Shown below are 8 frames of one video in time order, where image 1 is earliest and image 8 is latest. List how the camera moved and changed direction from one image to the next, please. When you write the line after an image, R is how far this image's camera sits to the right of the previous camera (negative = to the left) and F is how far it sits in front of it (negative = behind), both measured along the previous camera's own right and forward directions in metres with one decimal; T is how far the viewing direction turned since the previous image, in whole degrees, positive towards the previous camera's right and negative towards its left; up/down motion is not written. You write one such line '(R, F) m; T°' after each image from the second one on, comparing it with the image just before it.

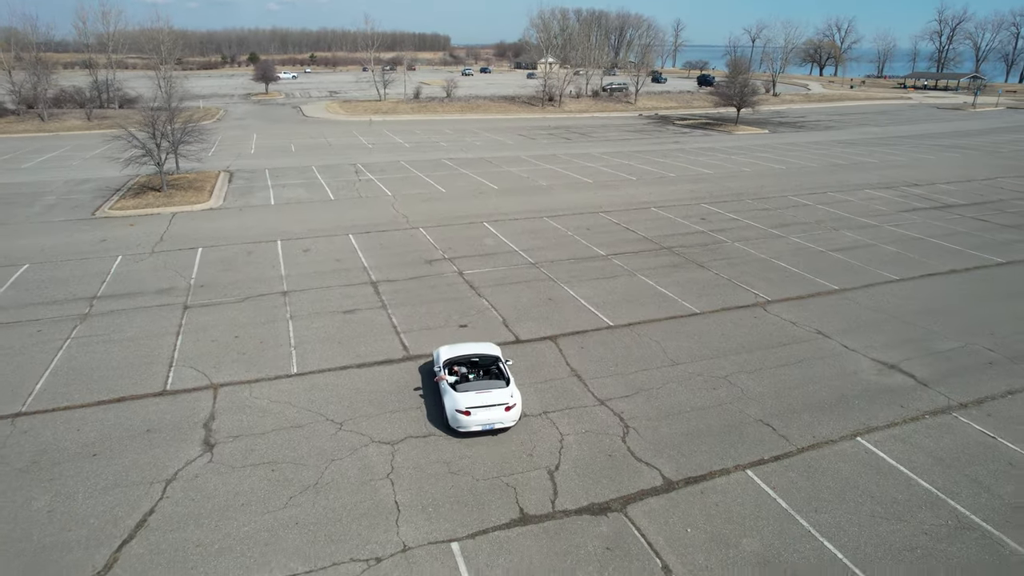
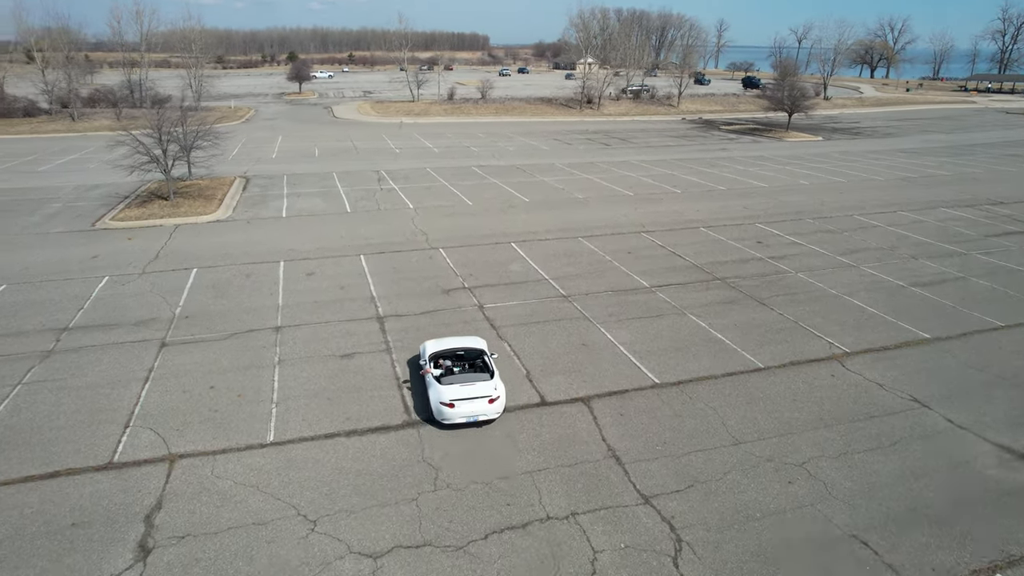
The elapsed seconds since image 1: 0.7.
(+0.1, +2.1) m; -3°
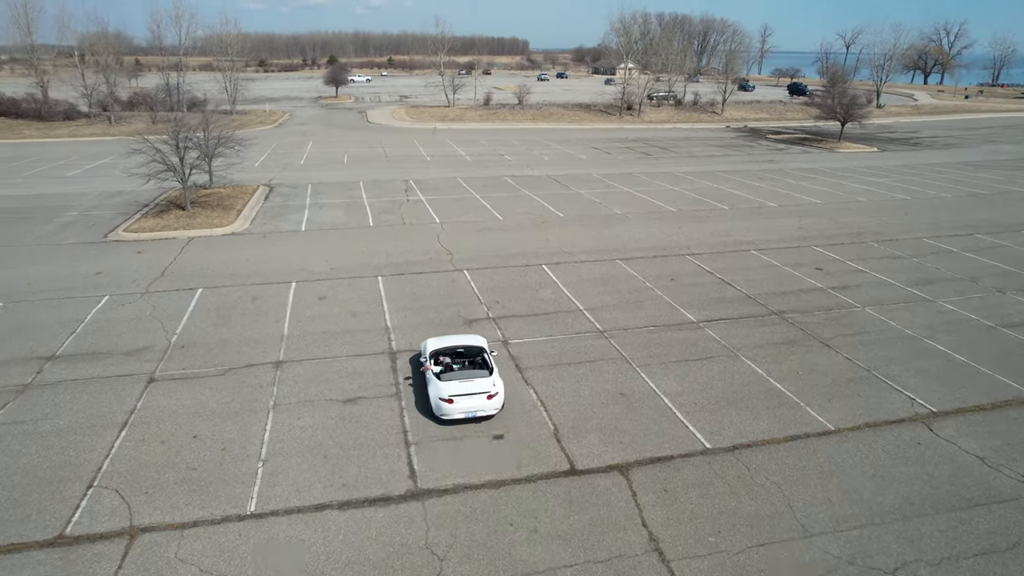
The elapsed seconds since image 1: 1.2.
(+0.1, +1.5) m; -3°
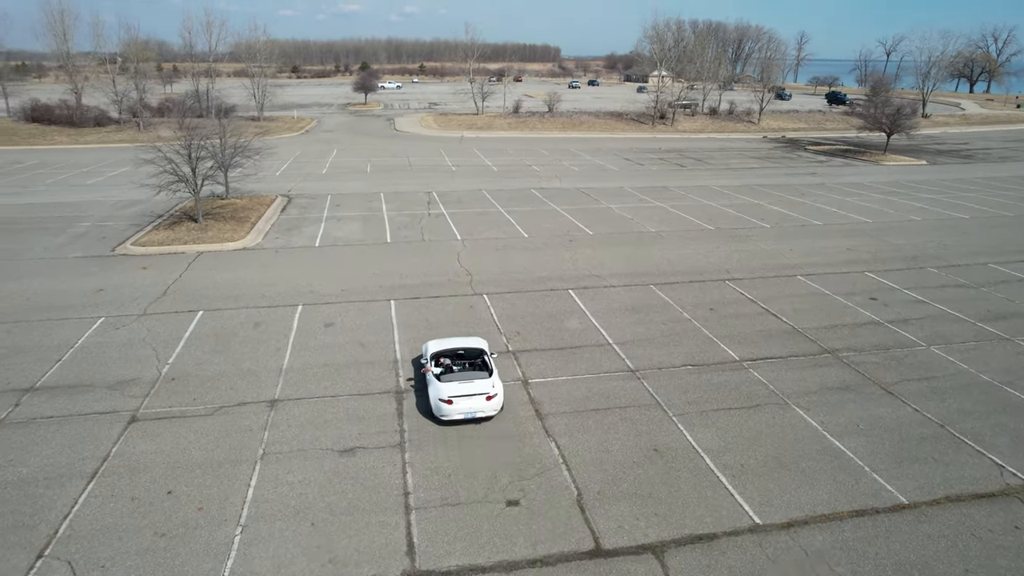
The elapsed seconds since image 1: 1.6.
(+0.1, +1.2) m; -2°
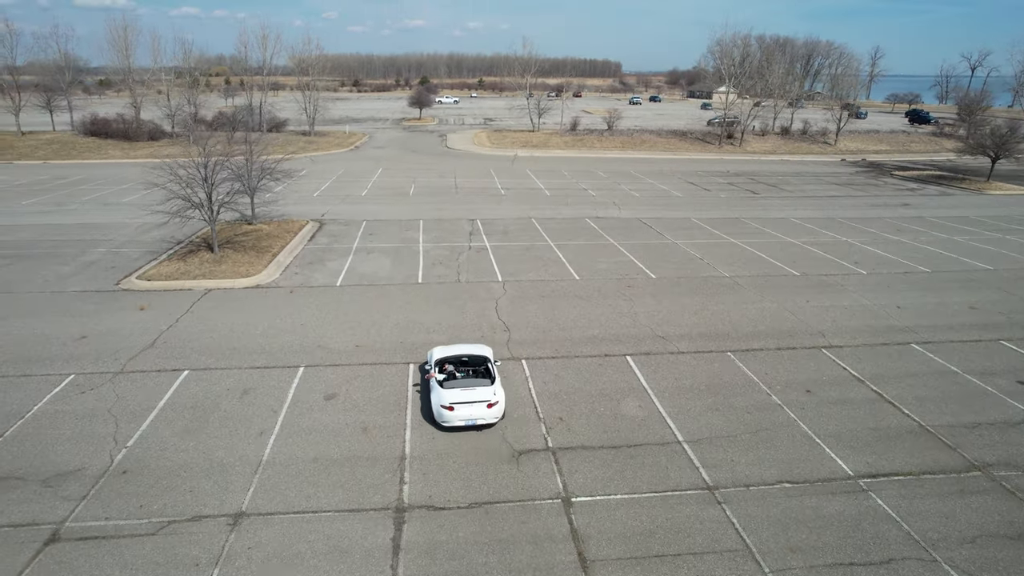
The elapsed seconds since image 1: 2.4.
(+0.1, +2.5) m; -5°
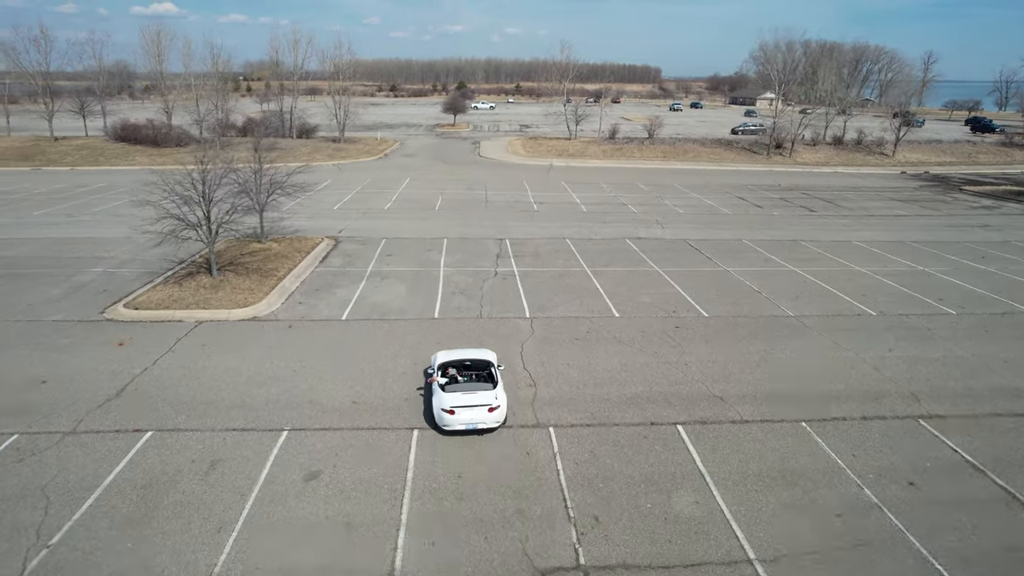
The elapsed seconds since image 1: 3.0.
(+0.1, +2.1) m; -3°
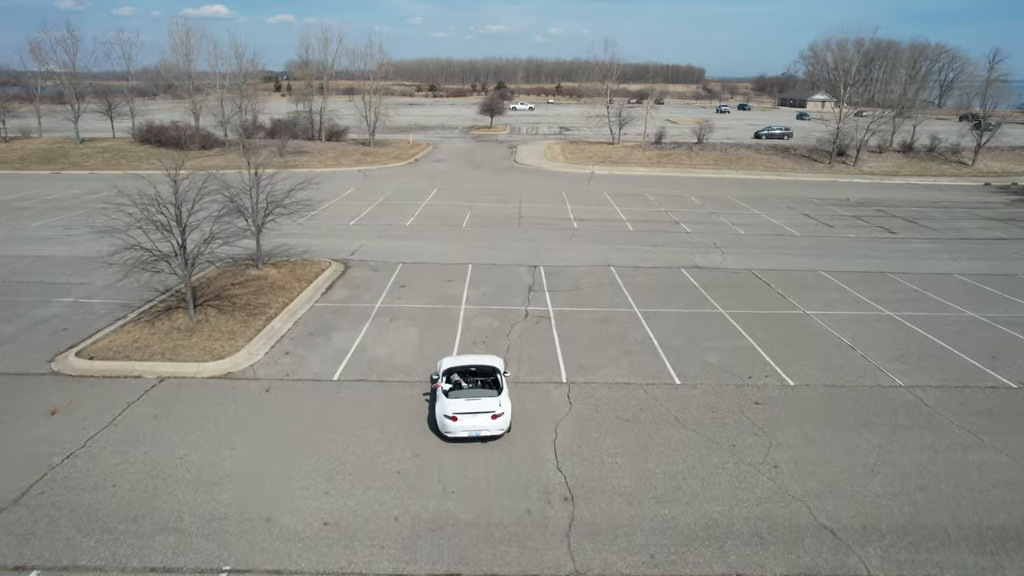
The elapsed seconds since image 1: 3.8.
(0.0, +2.9) m; -3°
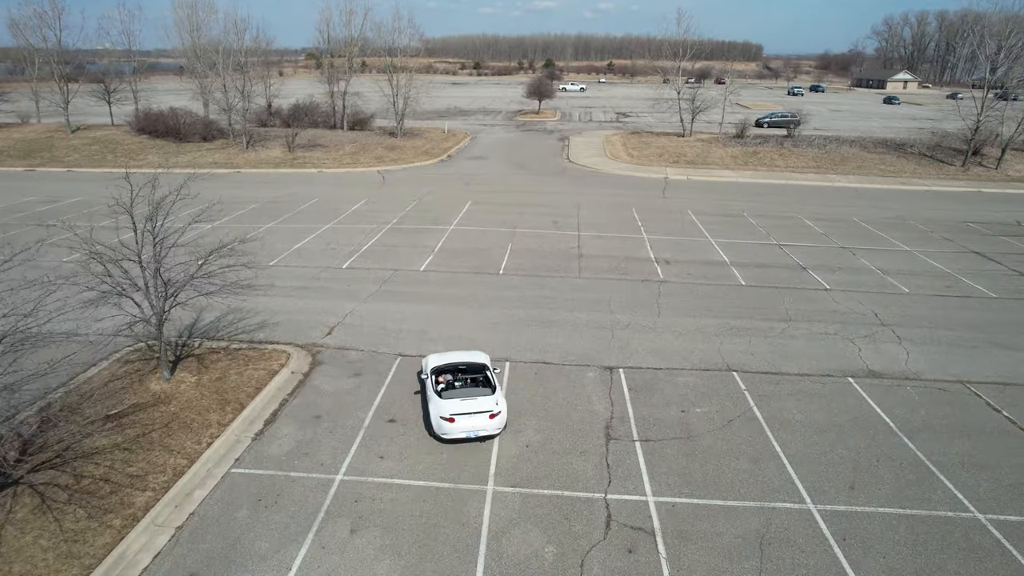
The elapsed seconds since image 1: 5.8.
(-0.4, +6.9) m; -4°
